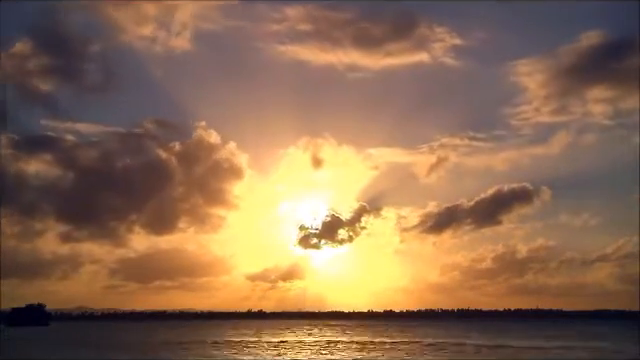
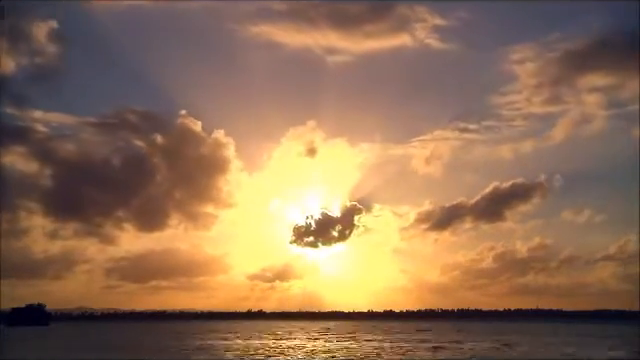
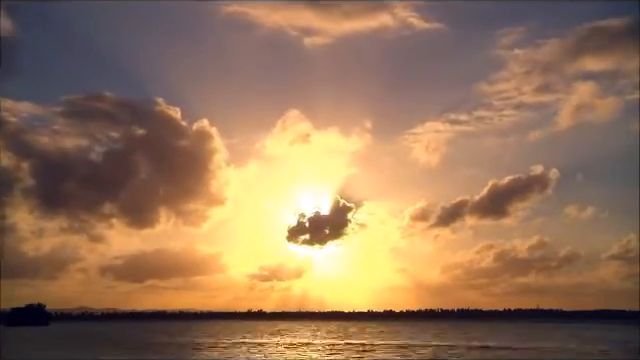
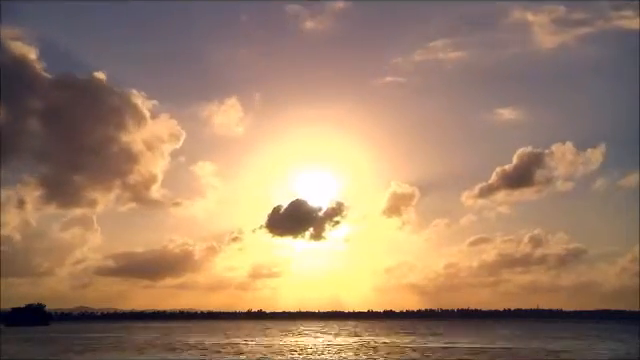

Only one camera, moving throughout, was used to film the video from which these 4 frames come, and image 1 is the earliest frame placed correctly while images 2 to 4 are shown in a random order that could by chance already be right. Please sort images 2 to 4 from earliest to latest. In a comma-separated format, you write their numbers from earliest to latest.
2, 3, 4
